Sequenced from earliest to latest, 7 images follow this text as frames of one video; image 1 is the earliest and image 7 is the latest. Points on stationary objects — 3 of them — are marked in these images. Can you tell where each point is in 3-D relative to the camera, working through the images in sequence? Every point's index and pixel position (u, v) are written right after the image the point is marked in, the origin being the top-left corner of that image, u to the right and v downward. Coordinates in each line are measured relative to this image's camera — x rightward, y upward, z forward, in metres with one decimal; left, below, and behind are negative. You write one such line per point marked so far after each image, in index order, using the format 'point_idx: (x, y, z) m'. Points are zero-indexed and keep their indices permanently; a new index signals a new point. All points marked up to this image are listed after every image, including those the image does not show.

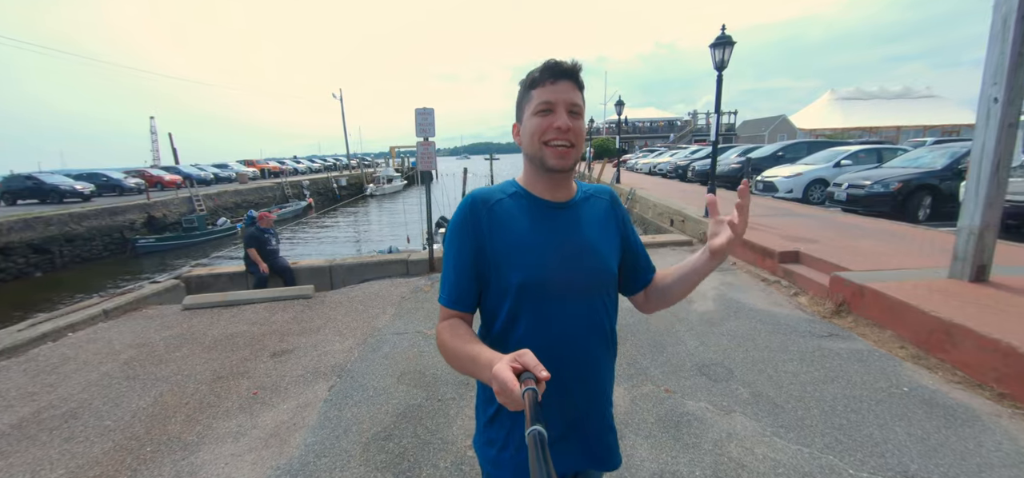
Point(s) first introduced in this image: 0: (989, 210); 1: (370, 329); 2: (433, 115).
0: (+4.5, +0.3, +3.9) m
1: (-1.5, -1.0, +4.5) m
2: (-1.4, +2.1, +7.0) m
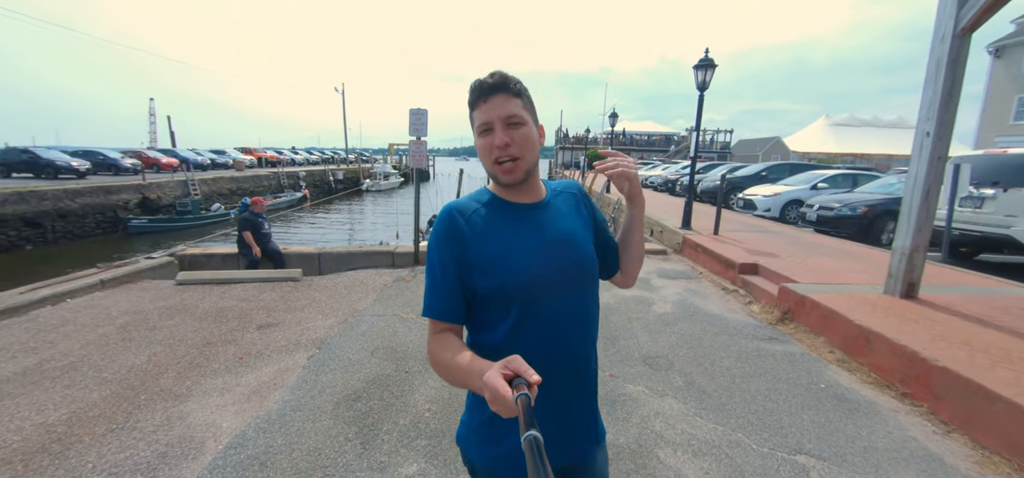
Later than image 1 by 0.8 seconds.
0: (+4.3, +0.1, +4.3) m
1: (-1.9, -0.8, +4.8) m
2: (-1.5, +2.2, +7.3) m
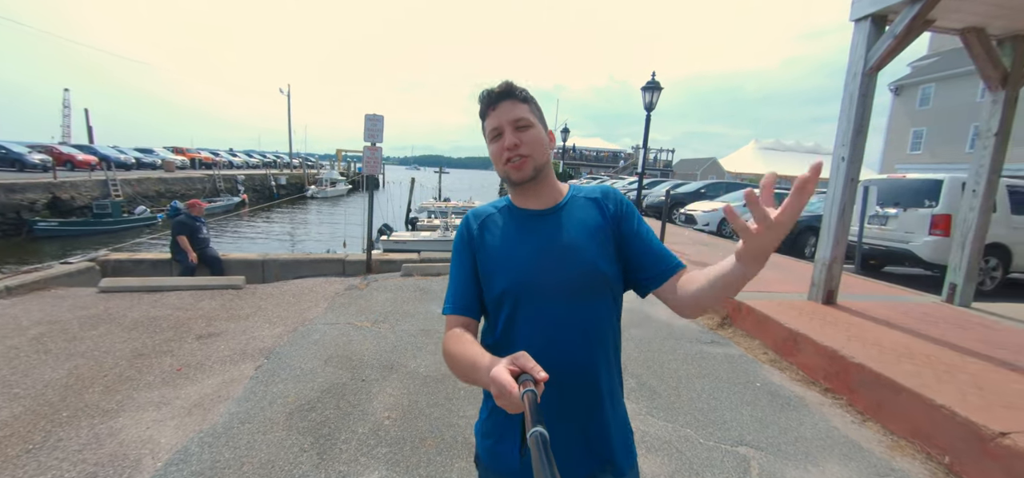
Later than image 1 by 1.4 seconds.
0: (+3.8, -0.1, +4.9) m
1: (-2.3, -0.9, +4.6) m
2: (-2.3, +2.1, +7.2) m
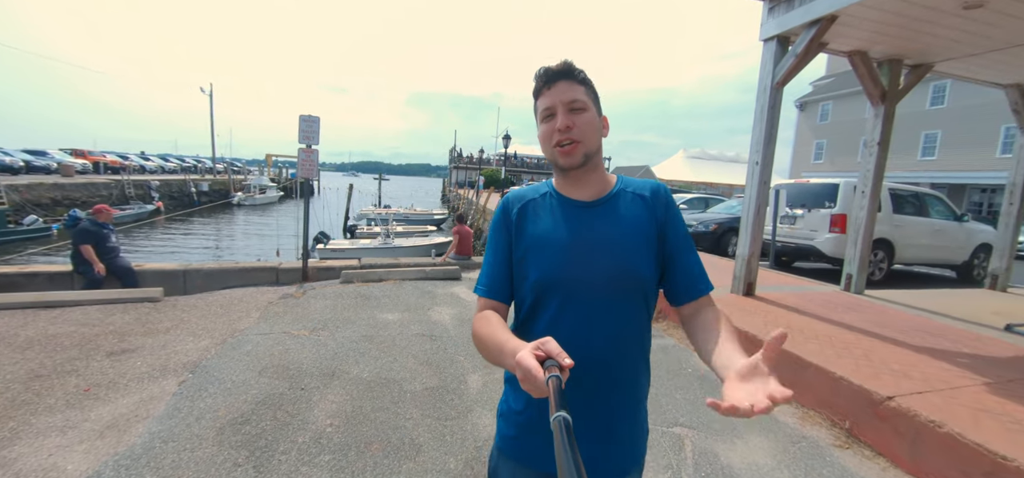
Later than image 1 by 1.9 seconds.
0: (+3.1, 0.0, +5.4) m
1: (-2.9, -1.0, +4.3) m
2: (-3.2, +1.9, +7.0) m
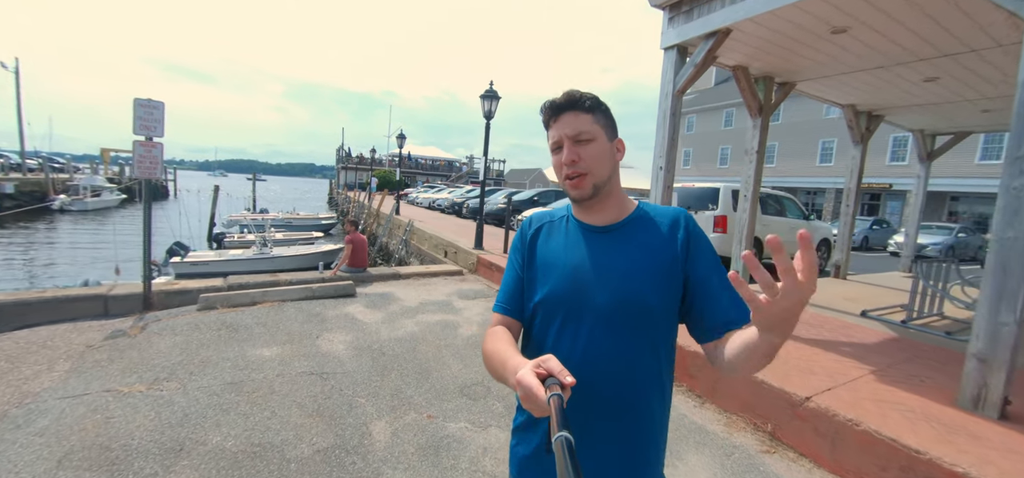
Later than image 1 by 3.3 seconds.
0: (+2.0, -0.1, +5.5) m
1: (-3.6, -1.1, +3.0) m
2: (-4.7, +1.7, +5.5) m
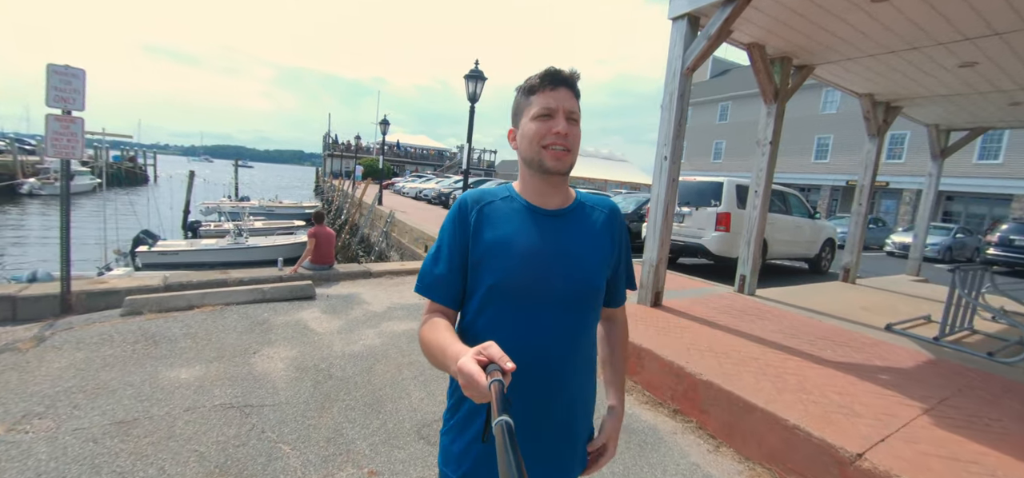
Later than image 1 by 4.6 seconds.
0: (+1.8, -0.1, +4.9) m
1: (-3.8, -1.1, +2.2) m
2: (-4.8, +1.8, +4.7) m
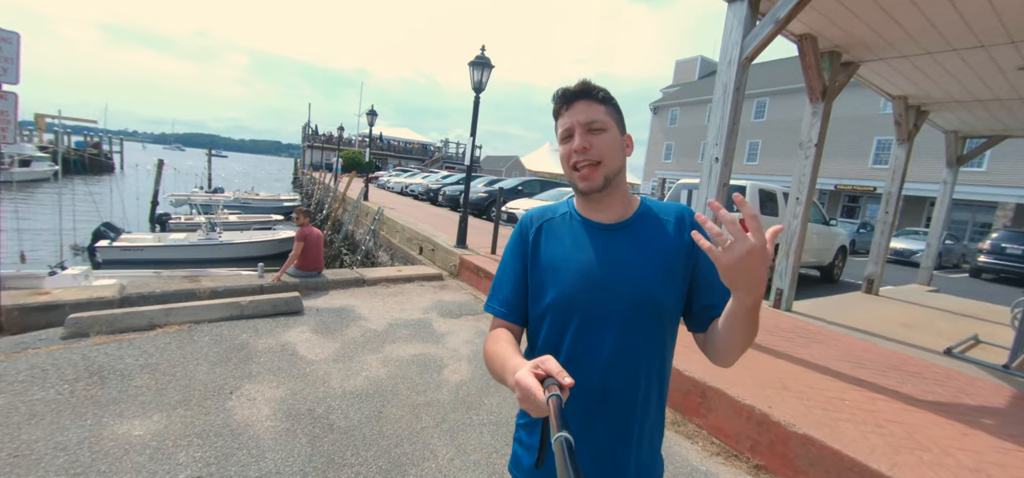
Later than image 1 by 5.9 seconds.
0: (+2.0, -0.2, +4.3) m
1: (-3.5, -1.2, +1.5) m
2: (-4.6, +1.8, +3.8) m
